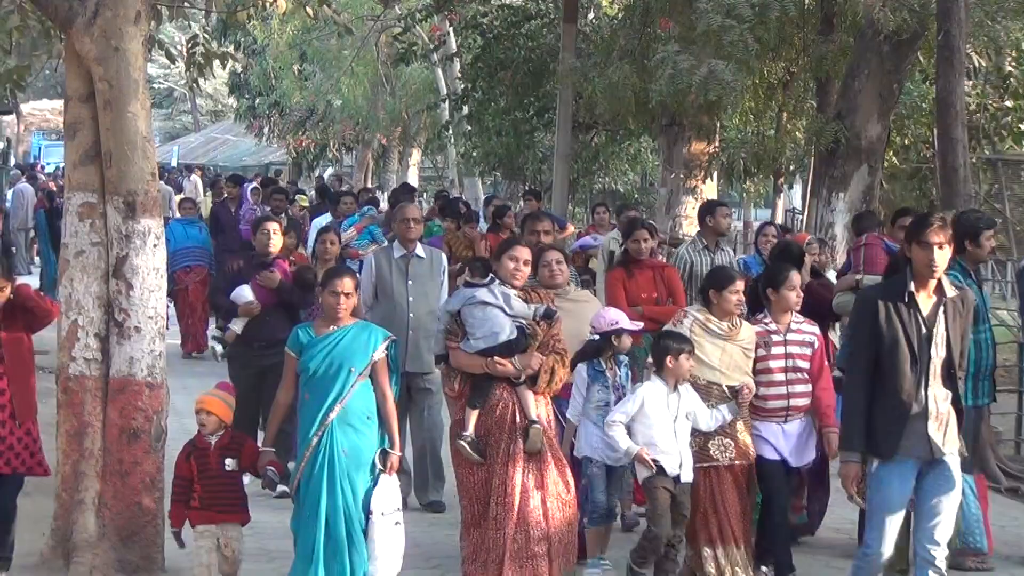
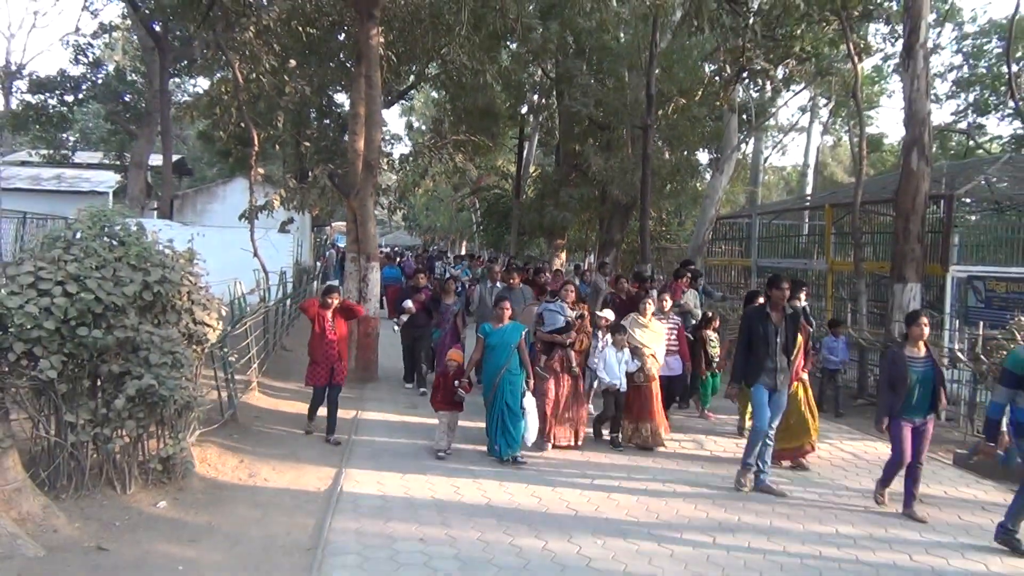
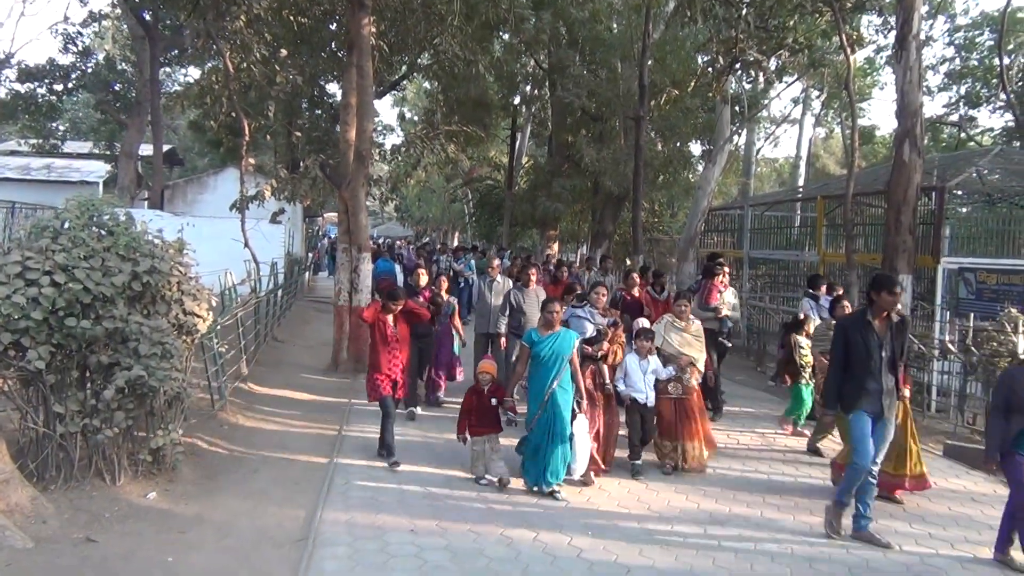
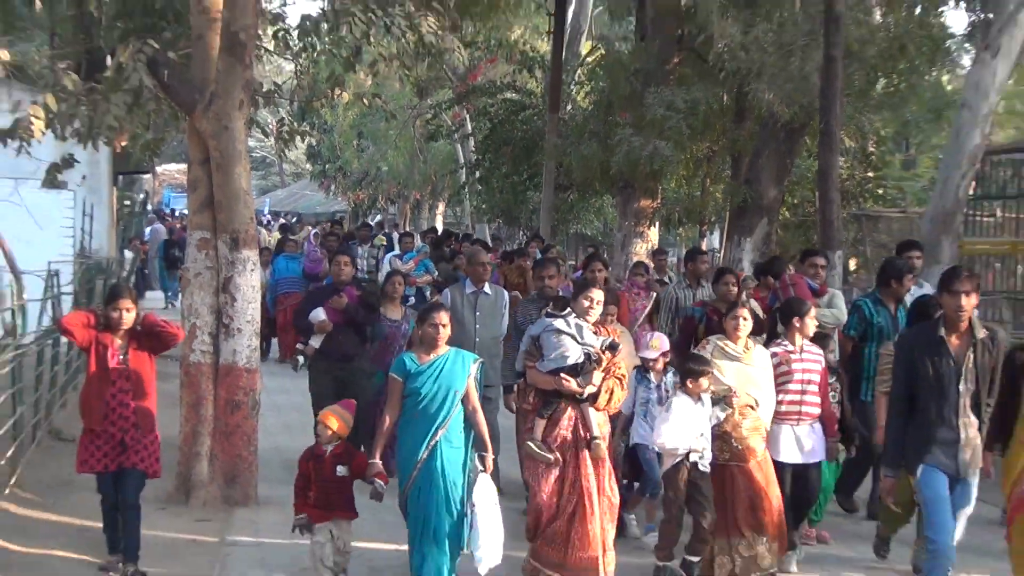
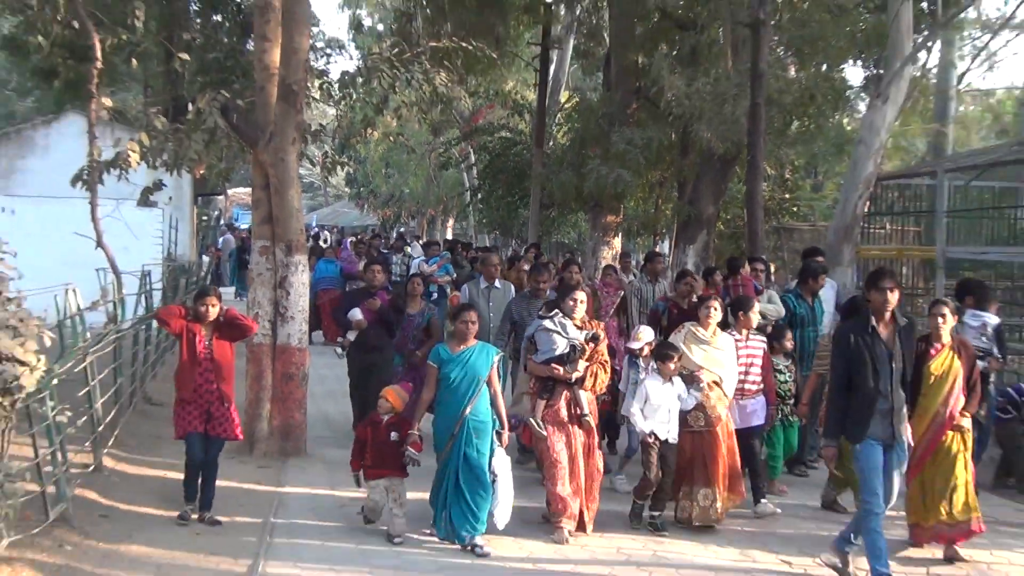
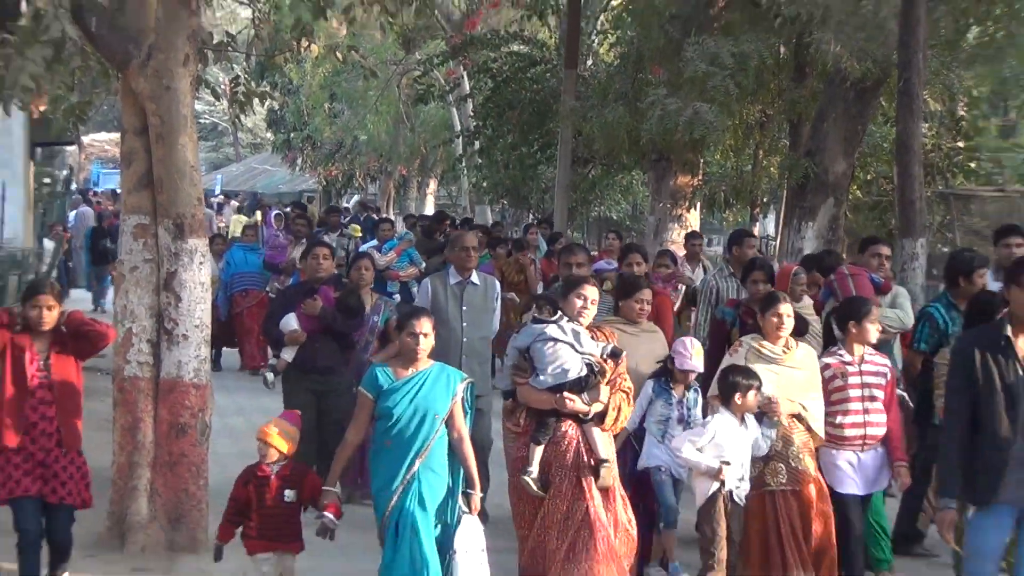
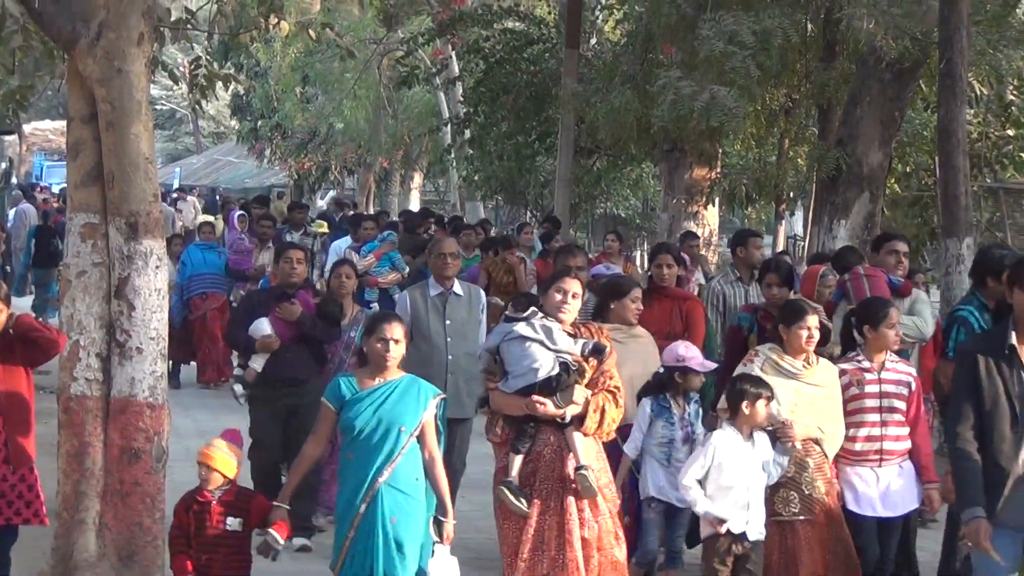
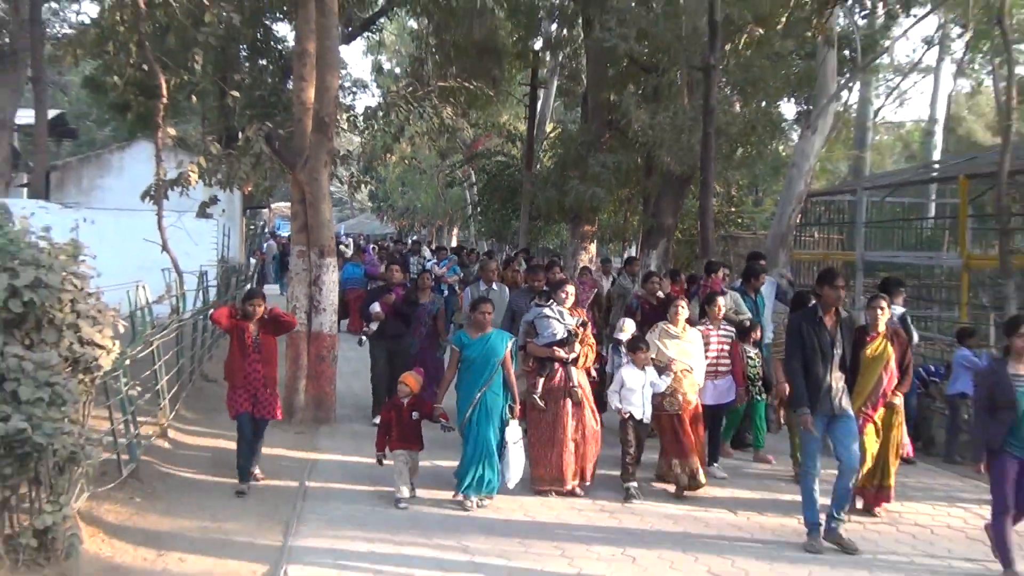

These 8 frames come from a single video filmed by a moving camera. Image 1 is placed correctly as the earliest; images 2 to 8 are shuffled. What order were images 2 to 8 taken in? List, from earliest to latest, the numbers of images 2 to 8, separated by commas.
7, 6, 4, 5, 8, 2, 3
